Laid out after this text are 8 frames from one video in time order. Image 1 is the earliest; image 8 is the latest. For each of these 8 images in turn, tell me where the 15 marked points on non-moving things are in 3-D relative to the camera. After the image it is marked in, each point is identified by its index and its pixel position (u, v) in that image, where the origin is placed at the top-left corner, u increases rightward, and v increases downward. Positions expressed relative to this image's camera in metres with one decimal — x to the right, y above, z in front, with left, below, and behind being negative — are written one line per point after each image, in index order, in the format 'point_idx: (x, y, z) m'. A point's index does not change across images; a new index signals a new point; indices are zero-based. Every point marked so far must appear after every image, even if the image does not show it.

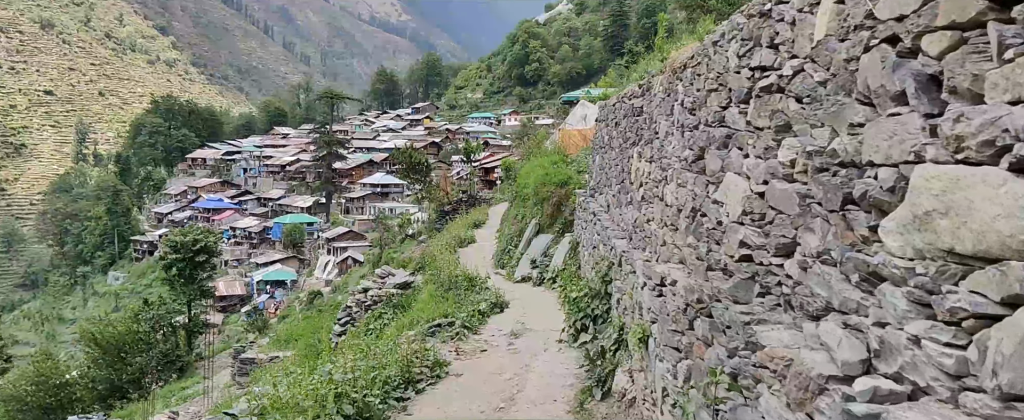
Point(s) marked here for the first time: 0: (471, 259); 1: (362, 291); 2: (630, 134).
0: (-0.8, -0.9, +15.8) m
1: (-2.9, -1.6, +16.3) m
2: (+1.0, +0.7, +7.4) m
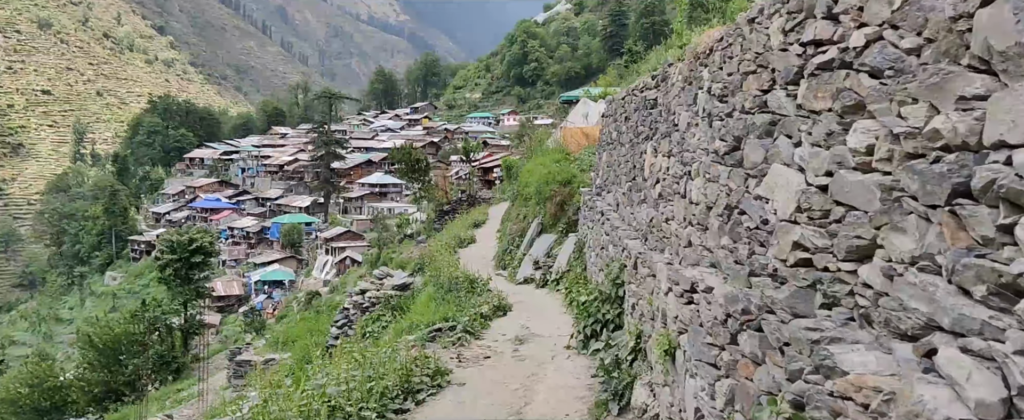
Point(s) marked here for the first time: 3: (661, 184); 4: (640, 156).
0: (-0.7, -0.9, +15.4) m
1: (-2.9, -1.6, +15.9) m
2: (+1.1, +0.7, +7.0) m
3: (+1.0, +0.2, +5.5) m
4: (+1.1, +0.5, +6.9) m
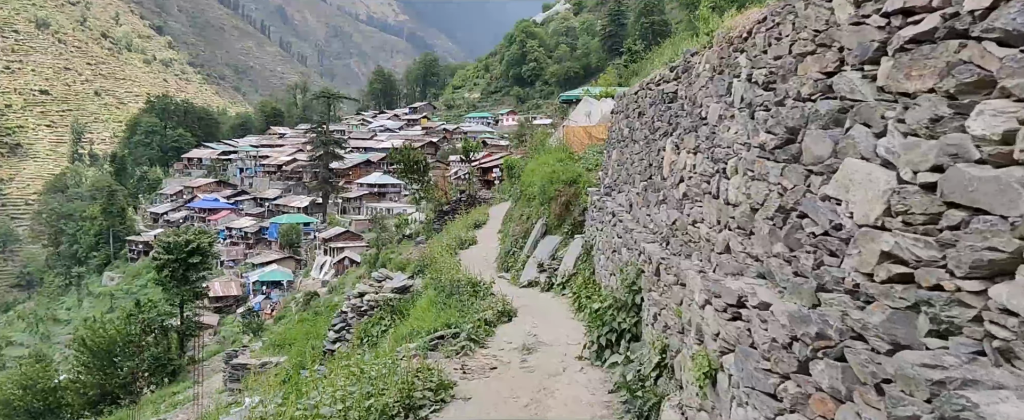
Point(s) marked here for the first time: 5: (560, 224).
0: (-0.7, -0.9, +15.0) m
1: (-2.8, -1.6, +15.5) m
2: (+1.1, +0.7, +6.5) m
3: (+1.0, +0.2, +5.0) m
4: (+1.1, +0.4, +6.5) m
5: (+0.7, -0.2, +12.8) m
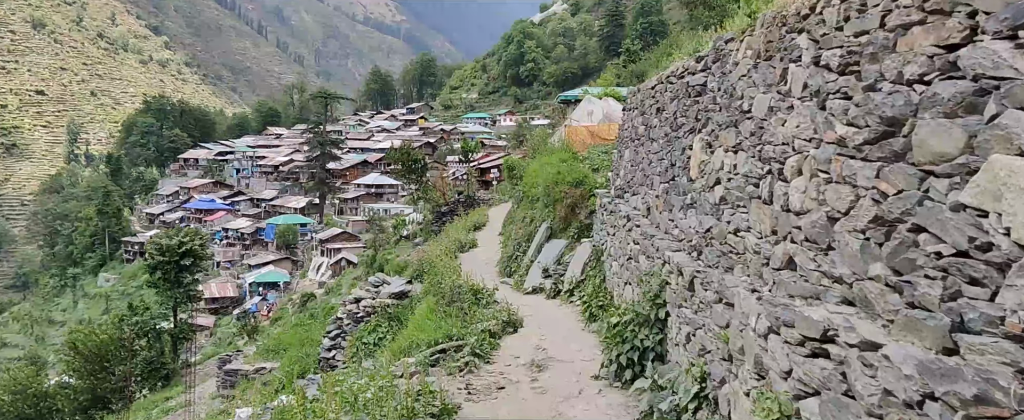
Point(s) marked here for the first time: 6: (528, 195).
0: (-0.6, -1.0, +14.4) m
1: (-2.8, -1.6, +14.9) m
2: (+1.2, +0.6, +6.0) m
3: (+1.1, +0.1, +4.4) m
4: (+1.2, +0.4, +5.9) m
5: (+0.8, -0.3, +12.2) m
6: (+0.3, +0.2, +15.5) m
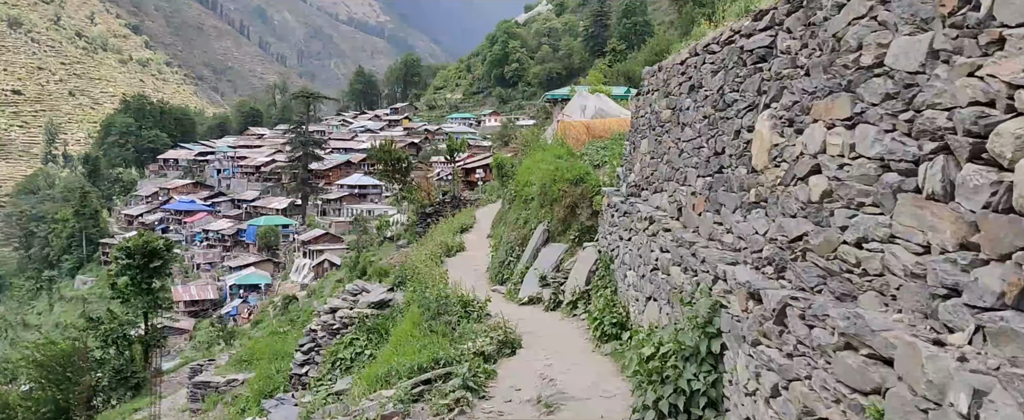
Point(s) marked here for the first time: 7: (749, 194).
0: (-0.8, -1.0, +13.1) m
1: (-2.9, -1.6, +13.5) m
2: (+1.2, +0.6, +4.7) m
3: (+1.2, +0.1, +3.1) m
4: (+1.2, +0.4, +4.6) m
5: (+0.7, -0.3, +10.9) m
6: (+0.1, +0.2, +14.2) m
7: (+1.2, +0.1, +4.2) m
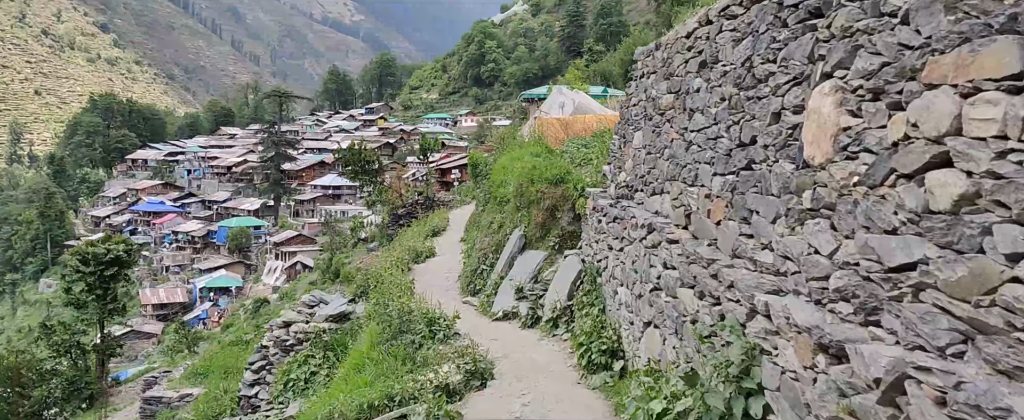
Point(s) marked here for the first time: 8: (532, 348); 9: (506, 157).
0: (-1.2, -1.0, +11.8) m
1: (-3.3, -1.7, +12.3) m
2: (+1.1, +0.6, +3.5) m
3: (+1.1, +0.1, +2.0) m
4: (+1.1, +0.4, +3.5) m
5: (+0.4, -0.3, +9.7) m
6: (-0.3, +0.2, +13.0) m
7: (+1.1, 0.0, +3.1) m
8: (+0.2, -1.2, +7.5) m
9: (-0.1, +0.9, +14.8) m
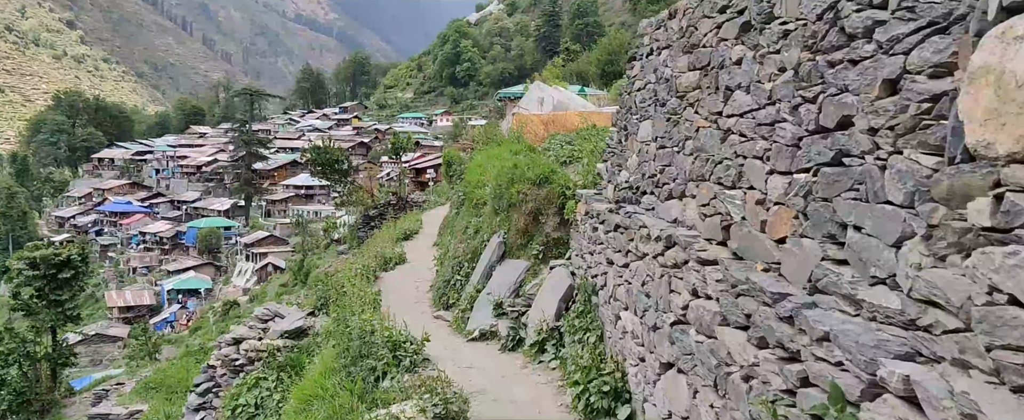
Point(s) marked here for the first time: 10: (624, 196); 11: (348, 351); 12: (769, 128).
0: (-1.4, -1.1, +10.6) m
1: (-3.6, -1.7, +11.0) m
2: (+1.0, +0.6, +2.4) m
3: (+1.1, +0.1, +0.8) m
4: (+1.0, +0.3, +2.3) m
5: (+0.1, -0.3, +8.6) m
6: (-0.6, +0.2, +11.8) m
7: (+1.0, 0.0, +1.9) m
8: (0.0, -1.3, +6.3) m
9: (-0.4, +0.9, +13.6) m
10: (+0.7, +0.1, +5.5) m
11: (-1.4, -1.3, +7.4) m
12: (+1.0, +0.3, +3.1) m
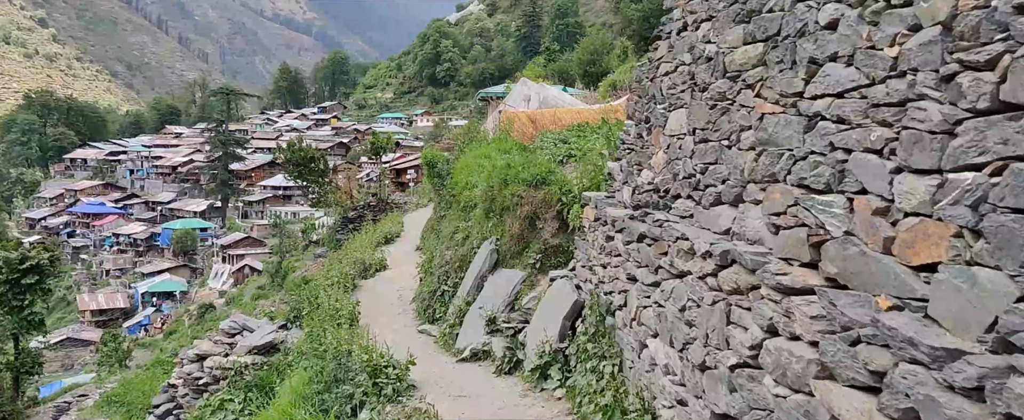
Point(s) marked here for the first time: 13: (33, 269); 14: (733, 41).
0: (-1.5, -1.1, +9.7) m
1: (-3.7, -1.8, +10.0) m
2: (+1.1, +0.5, +1.5) m
3: (+1.2, 0.0, 0.0) m
4: (+1.1, +0.3, +1.4) m
5: (+0.1, -0.4, +7.7) m
6: (-0.7, +0.1, +10.9) m
7: (+1.1, 0.0, +1.0) m
8: (0.0, -1.3, +5.4) m
9: (-0.6, +0.9, +12.6) m
10: (+0.8, +0.1, +4.6) m
11: (-1.4, -1.3, +6.5) m
12: (+1.0, +0.3, +2.2) m
13: (-10.5, -1.4, +17.3) m
14: (+0.9, +0.7, +3.5) m
